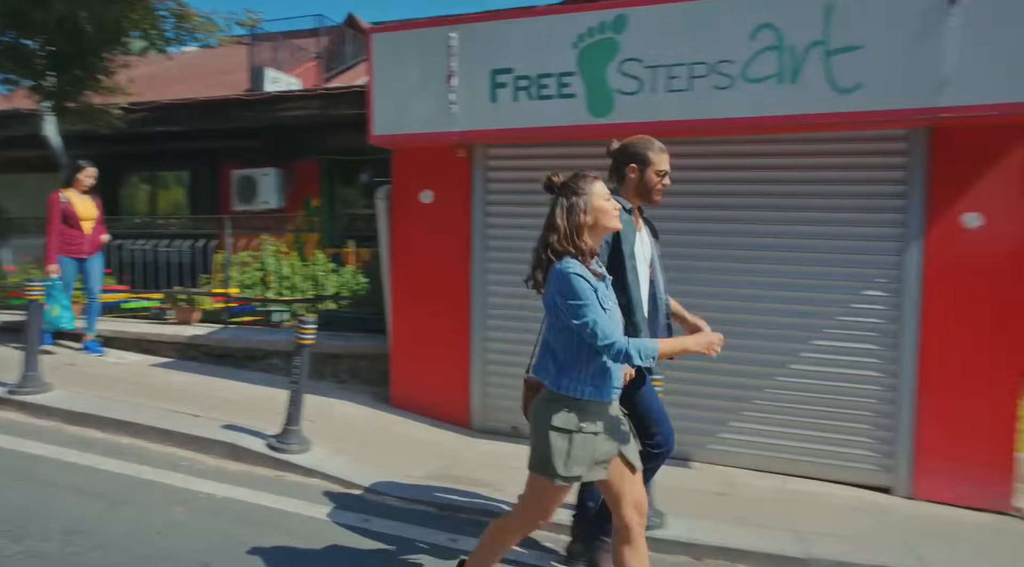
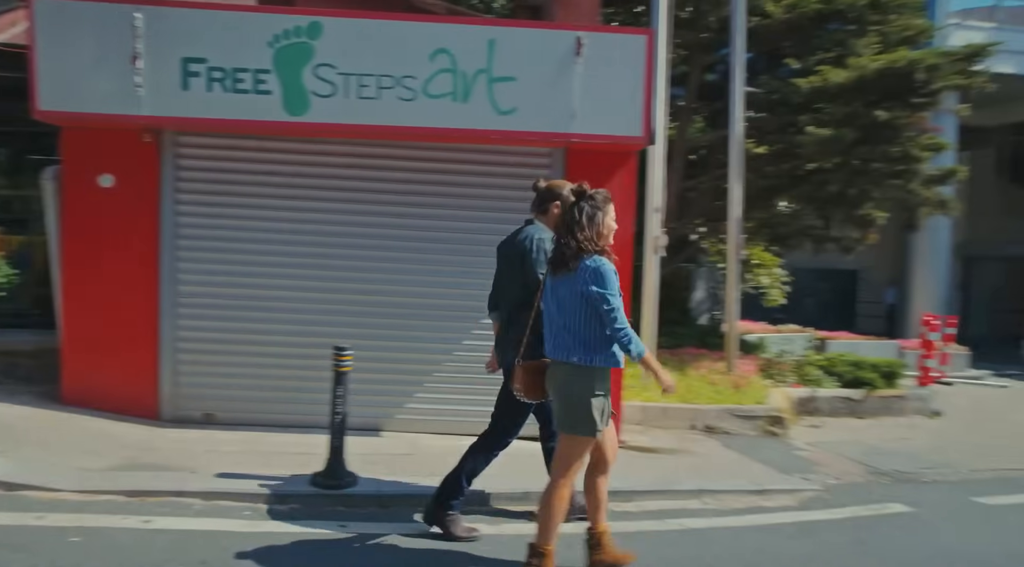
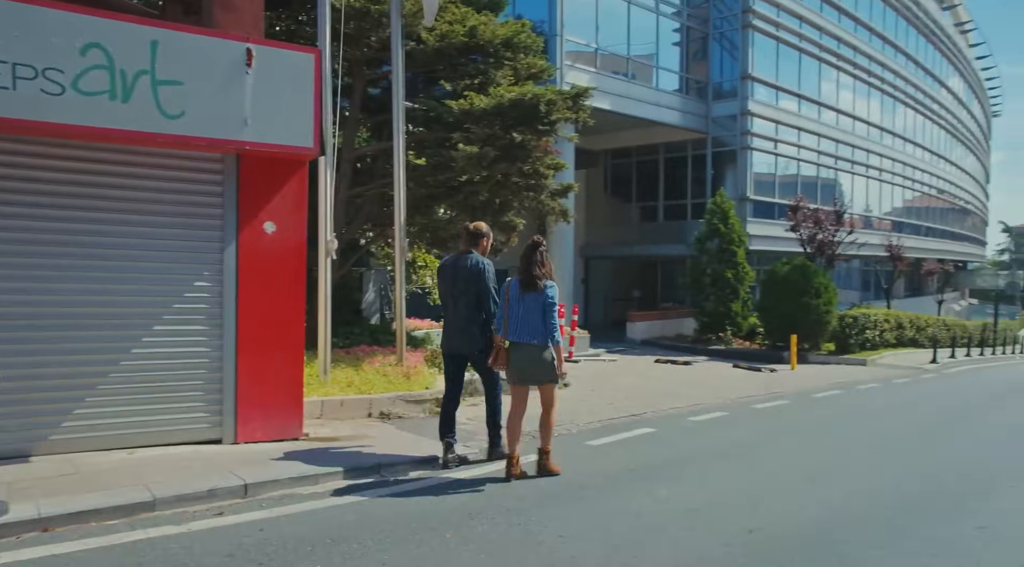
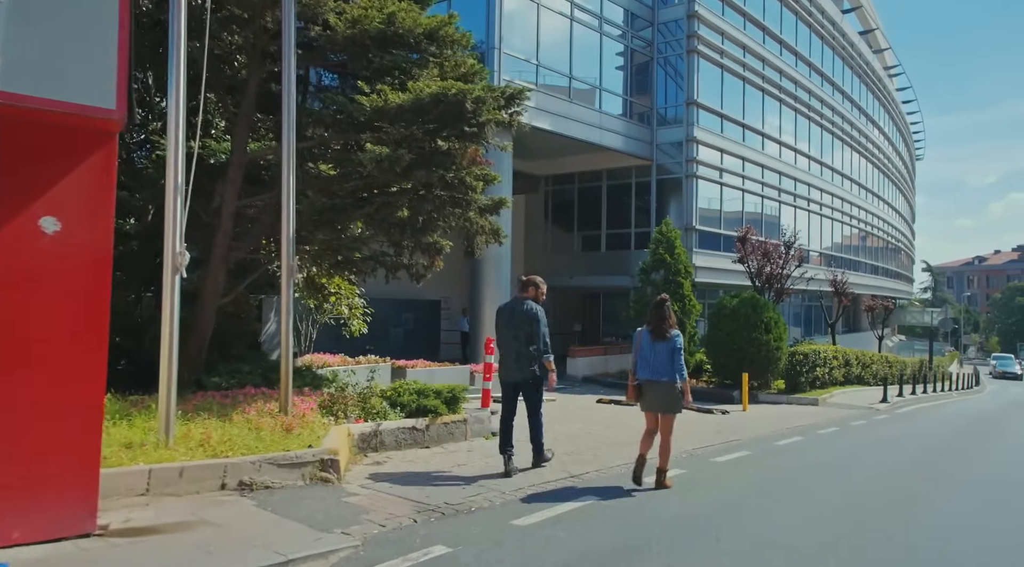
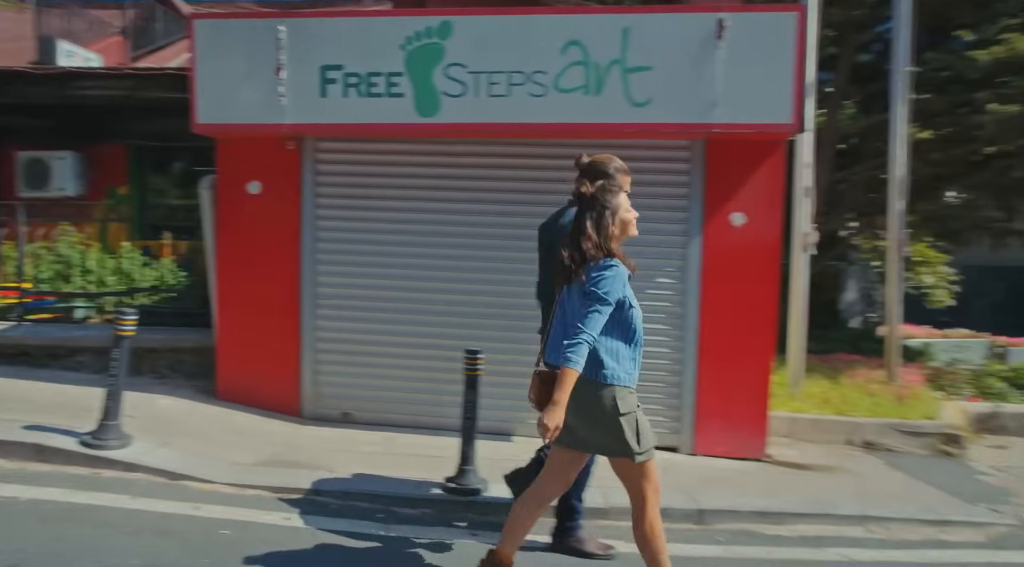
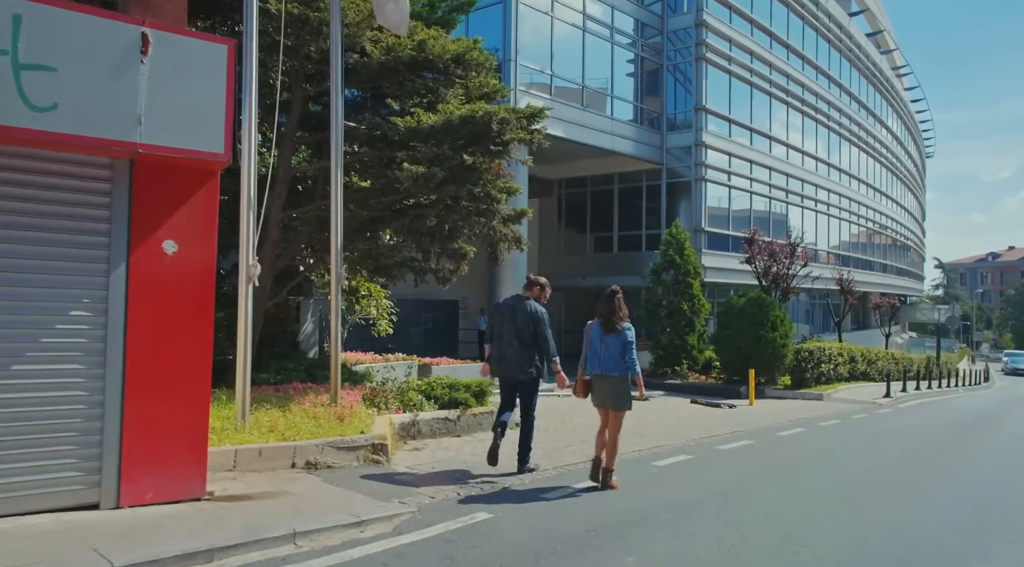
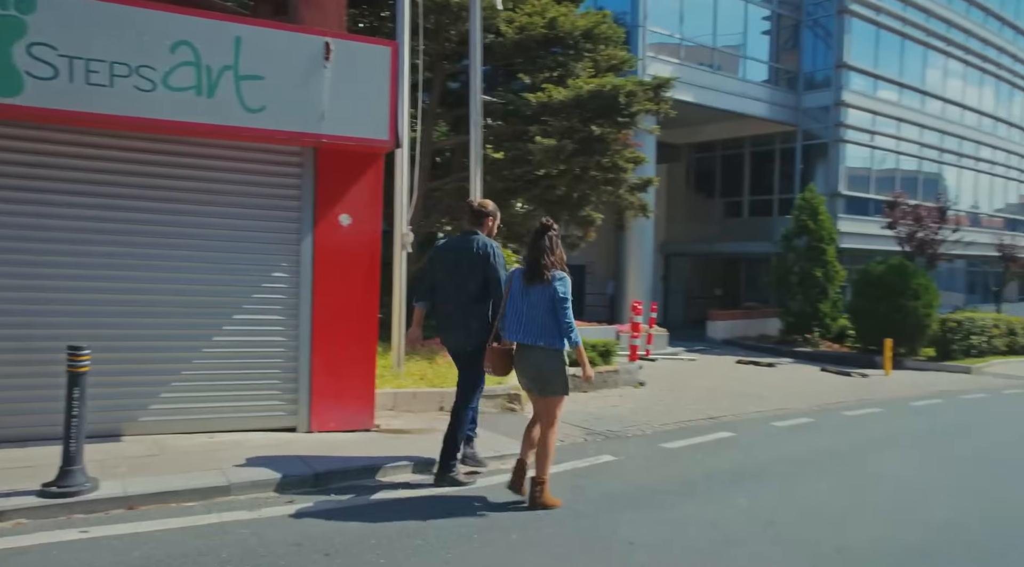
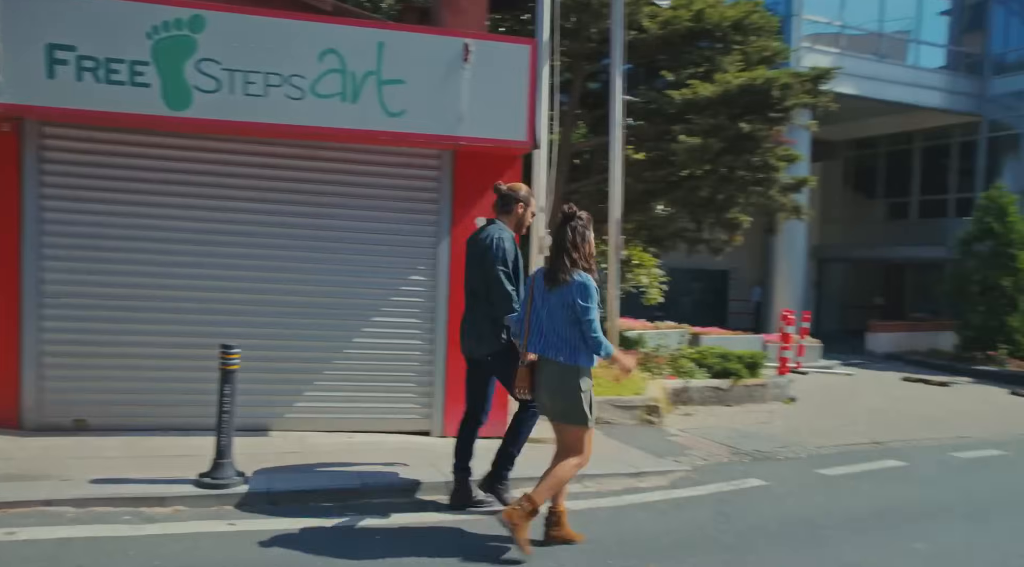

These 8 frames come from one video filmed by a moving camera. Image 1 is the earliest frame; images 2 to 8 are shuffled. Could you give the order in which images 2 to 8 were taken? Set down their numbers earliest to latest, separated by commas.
5, 2, 8, 7, 3, 6, 4
